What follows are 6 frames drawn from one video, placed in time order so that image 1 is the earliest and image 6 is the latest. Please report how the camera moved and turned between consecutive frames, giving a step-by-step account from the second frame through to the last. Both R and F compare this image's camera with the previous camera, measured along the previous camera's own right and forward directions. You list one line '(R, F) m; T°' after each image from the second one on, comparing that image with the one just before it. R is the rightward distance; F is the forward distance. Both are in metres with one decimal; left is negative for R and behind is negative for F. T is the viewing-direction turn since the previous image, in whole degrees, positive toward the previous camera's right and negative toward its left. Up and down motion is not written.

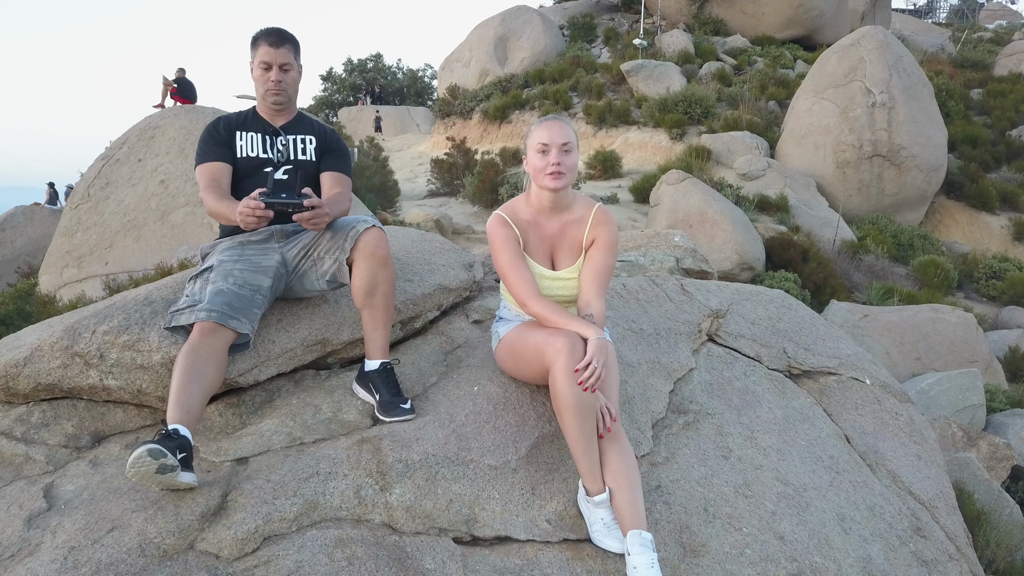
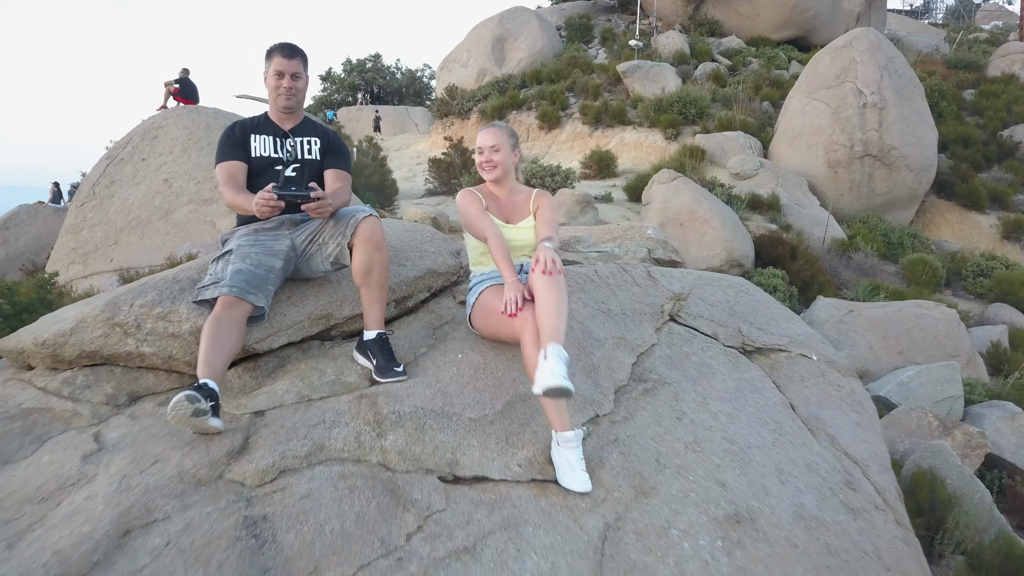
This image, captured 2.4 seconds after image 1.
(0.0, -0.2) m; 0°
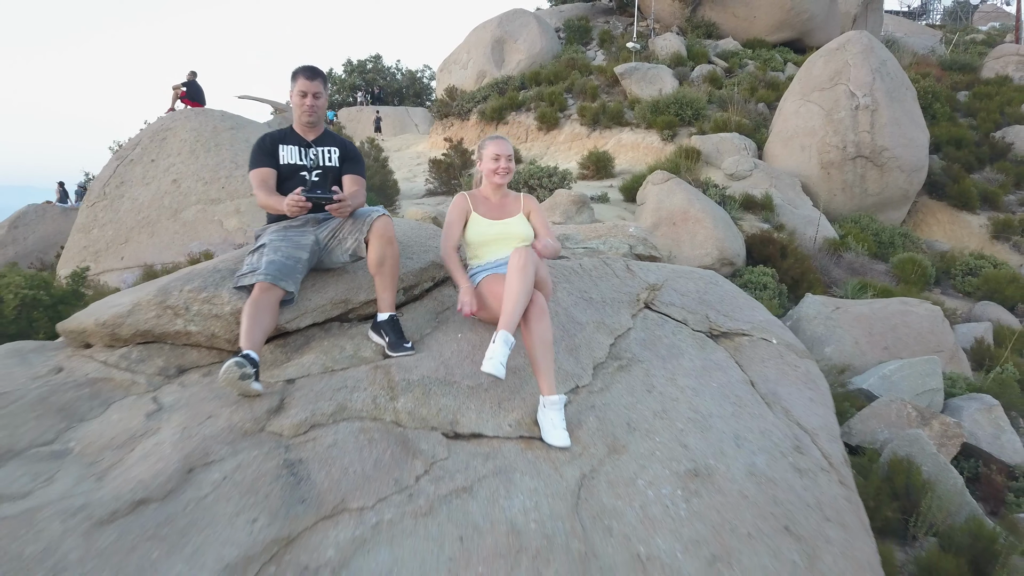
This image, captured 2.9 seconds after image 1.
(0.0, -0.3) m; 0°
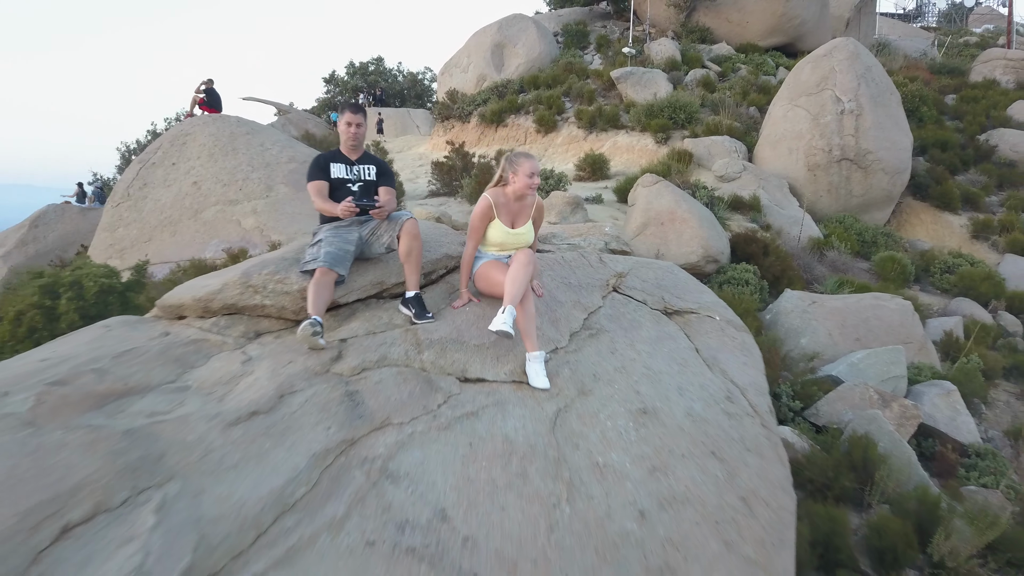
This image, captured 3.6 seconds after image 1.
(0.0, -0.6) m; 0°
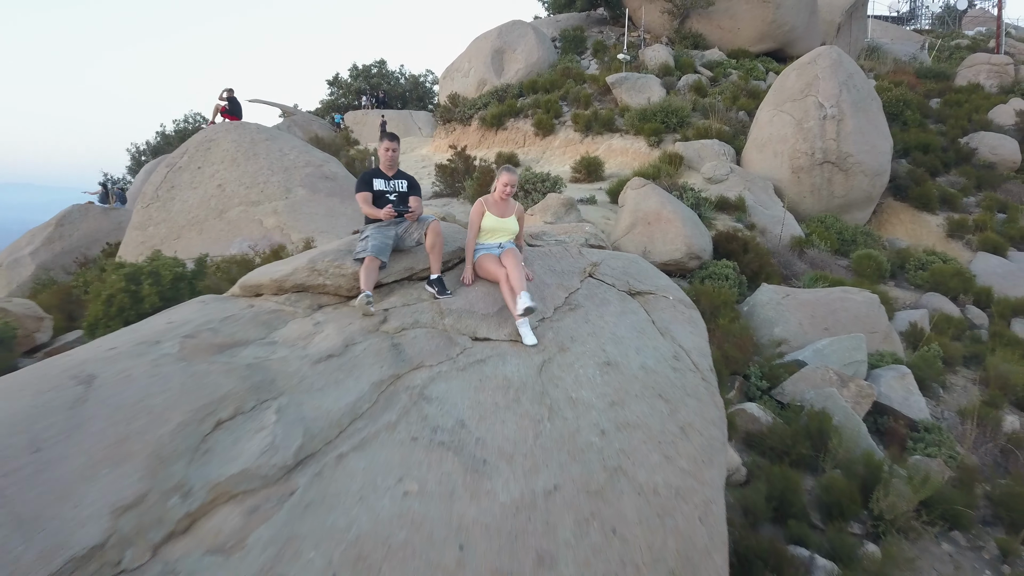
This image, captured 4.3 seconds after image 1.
(0.0, -0.8) m; 0°
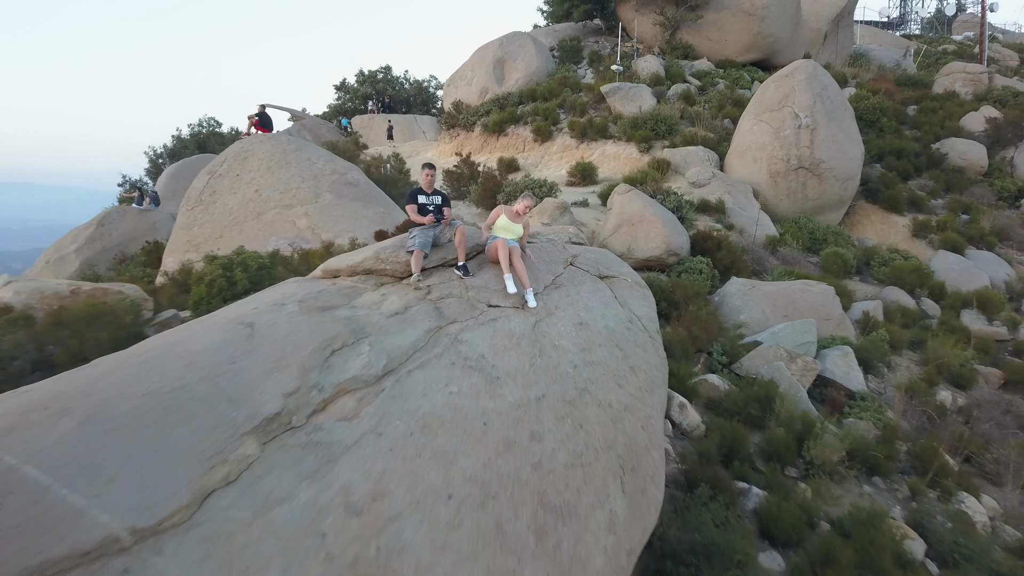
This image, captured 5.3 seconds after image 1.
(0.0, -1.5) m; 0°
